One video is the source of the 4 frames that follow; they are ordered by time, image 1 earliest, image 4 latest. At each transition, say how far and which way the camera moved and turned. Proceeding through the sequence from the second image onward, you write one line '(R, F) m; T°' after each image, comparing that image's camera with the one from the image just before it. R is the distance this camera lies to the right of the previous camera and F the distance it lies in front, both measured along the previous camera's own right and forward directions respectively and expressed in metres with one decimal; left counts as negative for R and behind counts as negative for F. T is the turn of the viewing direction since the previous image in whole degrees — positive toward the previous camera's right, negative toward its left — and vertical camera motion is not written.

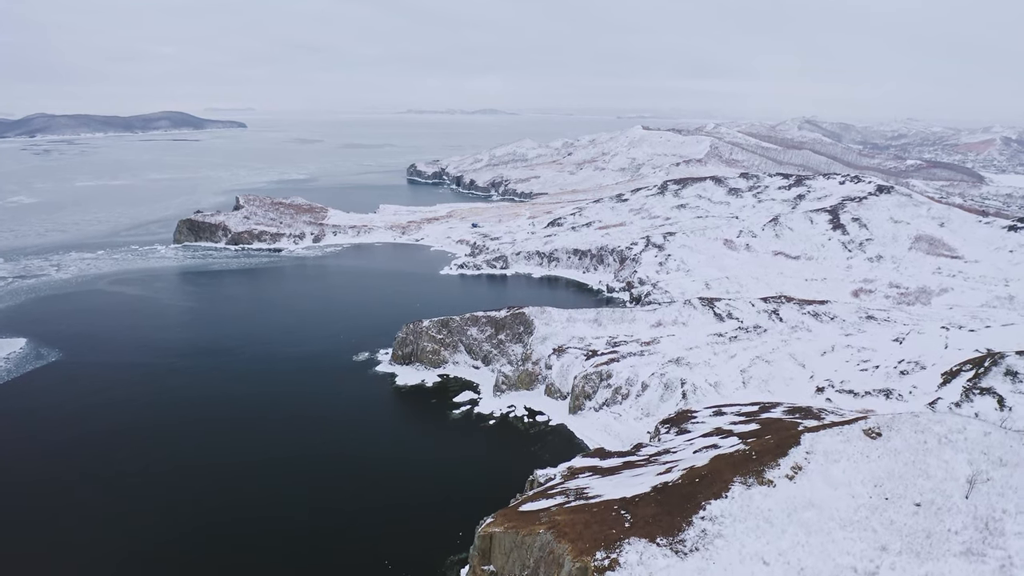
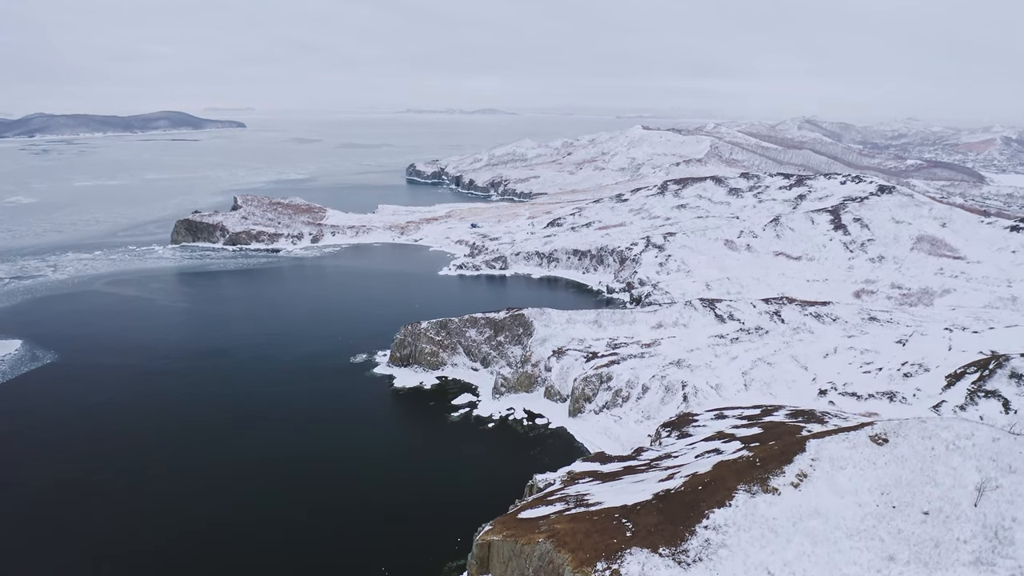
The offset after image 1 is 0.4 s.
(+0.1, +0.6) m; 0°
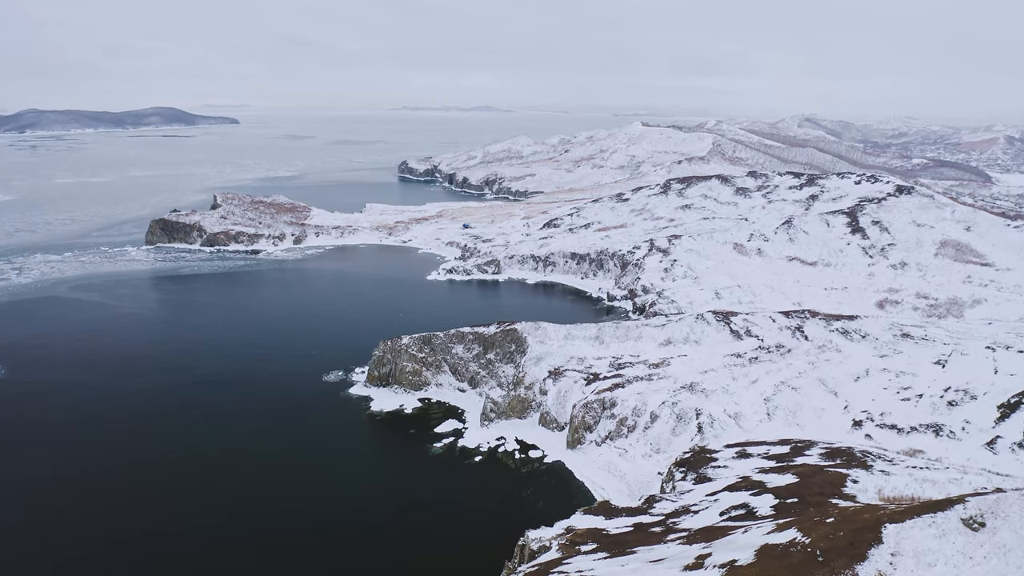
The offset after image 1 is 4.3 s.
(+0.6, +6.9) m; 0°
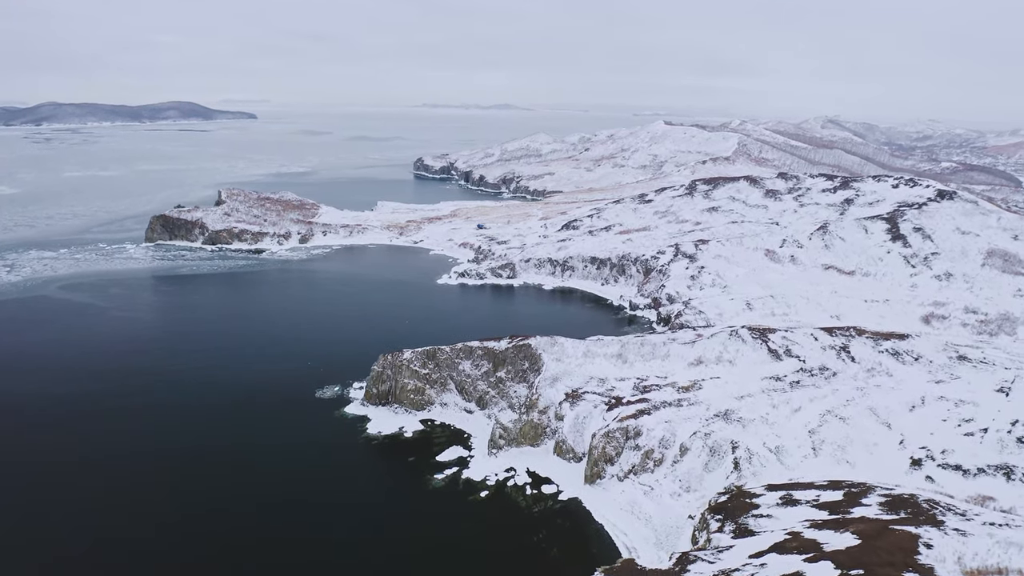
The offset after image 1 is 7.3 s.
(0.0, +5.2) m; -1°
